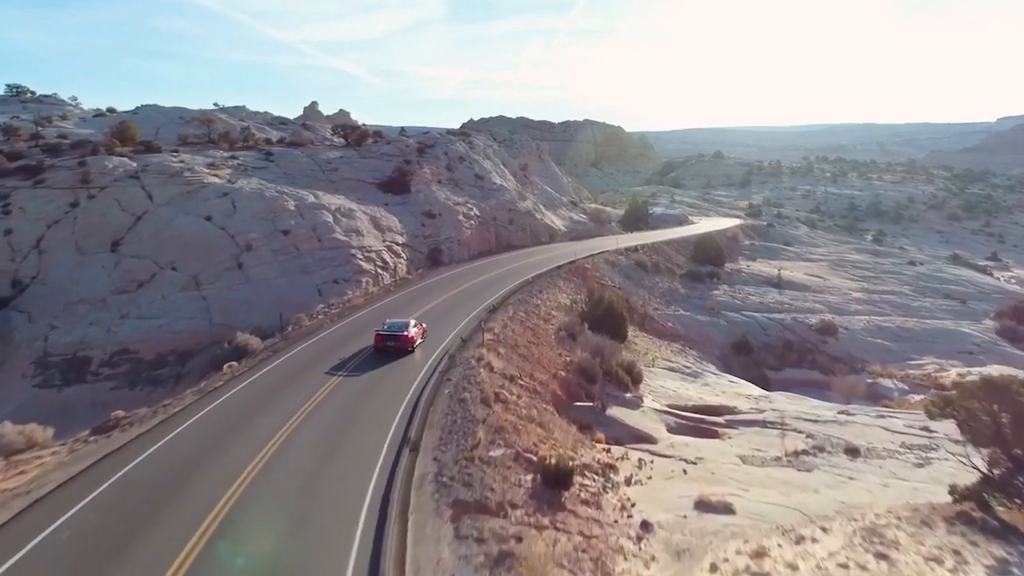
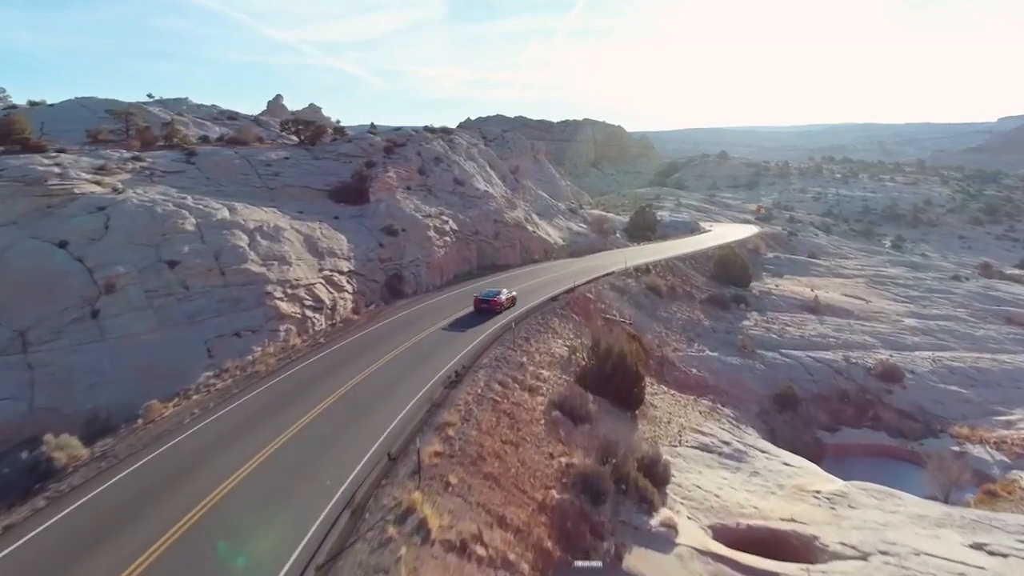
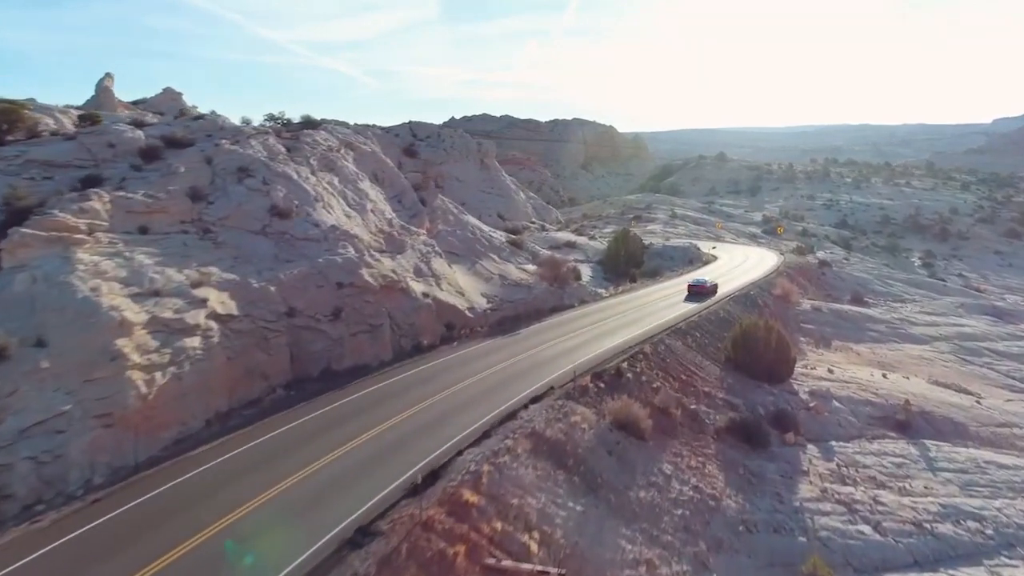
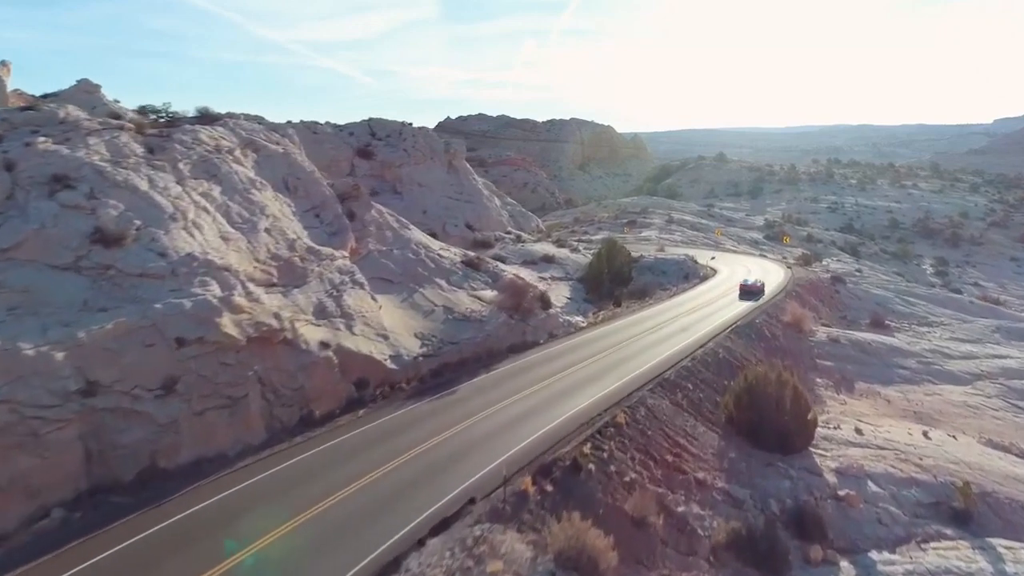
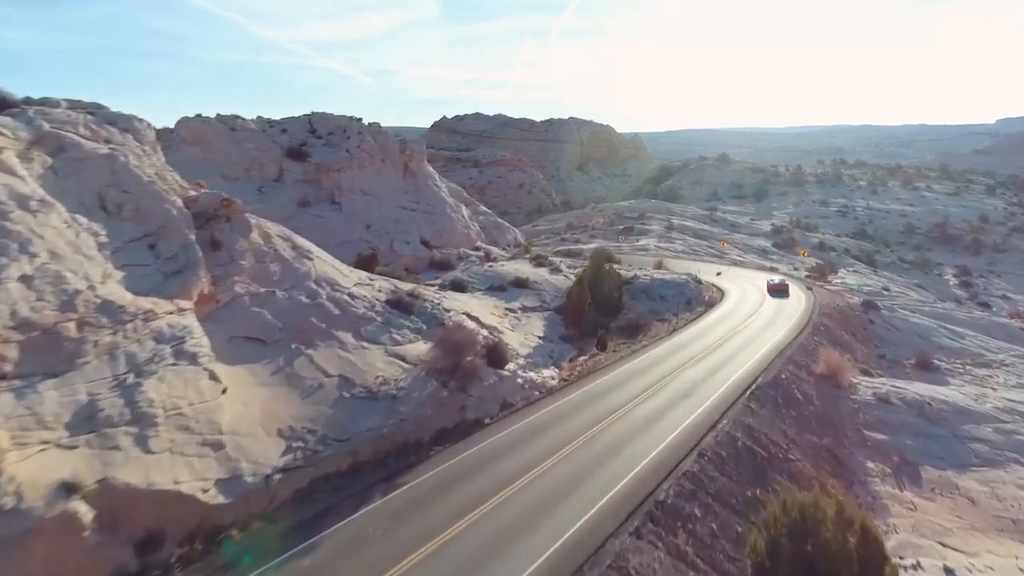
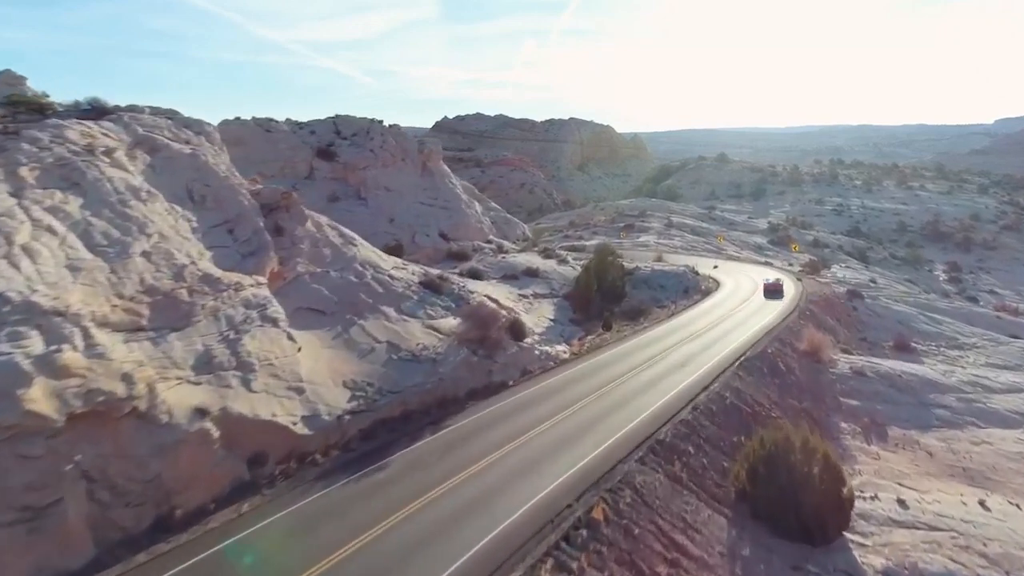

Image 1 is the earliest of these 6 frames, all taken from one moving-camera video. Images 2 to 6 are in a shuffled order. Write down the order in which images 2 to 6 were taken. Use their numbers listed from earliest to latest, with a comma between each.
2, 3, 4, 6, 5
